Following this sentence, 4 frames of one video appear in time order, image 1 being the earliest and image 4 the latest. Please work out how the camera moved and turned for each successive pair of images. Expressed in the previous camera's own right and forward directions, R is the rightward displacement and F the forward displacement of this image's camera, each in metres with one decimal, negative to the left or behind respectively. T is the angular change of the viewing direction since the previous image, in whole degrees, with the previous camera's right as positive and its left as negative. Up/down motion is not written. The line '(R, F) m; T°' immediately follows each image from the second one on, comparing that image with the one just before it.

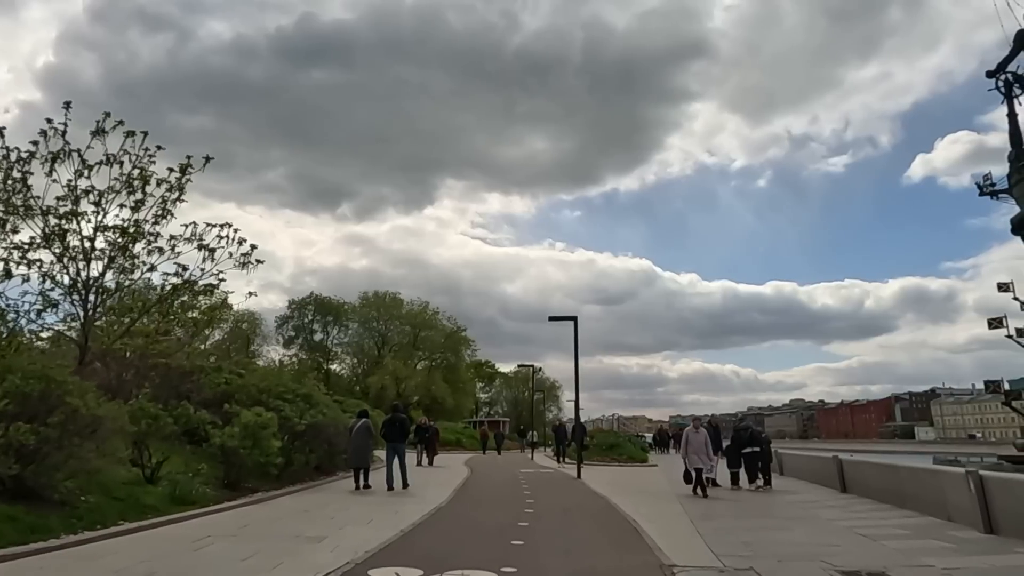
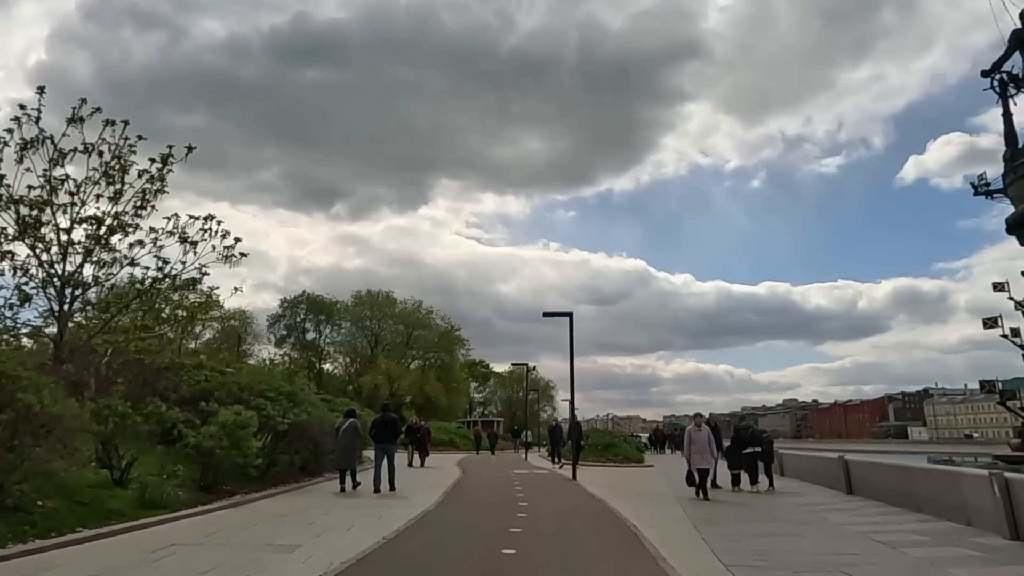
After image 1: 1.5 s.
(0.0, +0.6) m; 0°
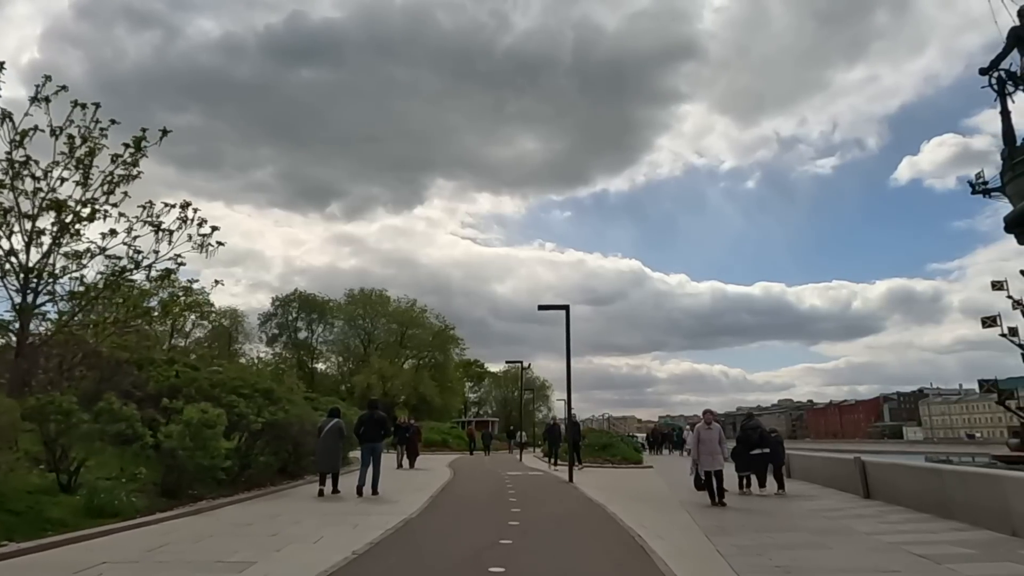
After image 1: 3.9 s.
(+0.1, +0.9) m; 0°
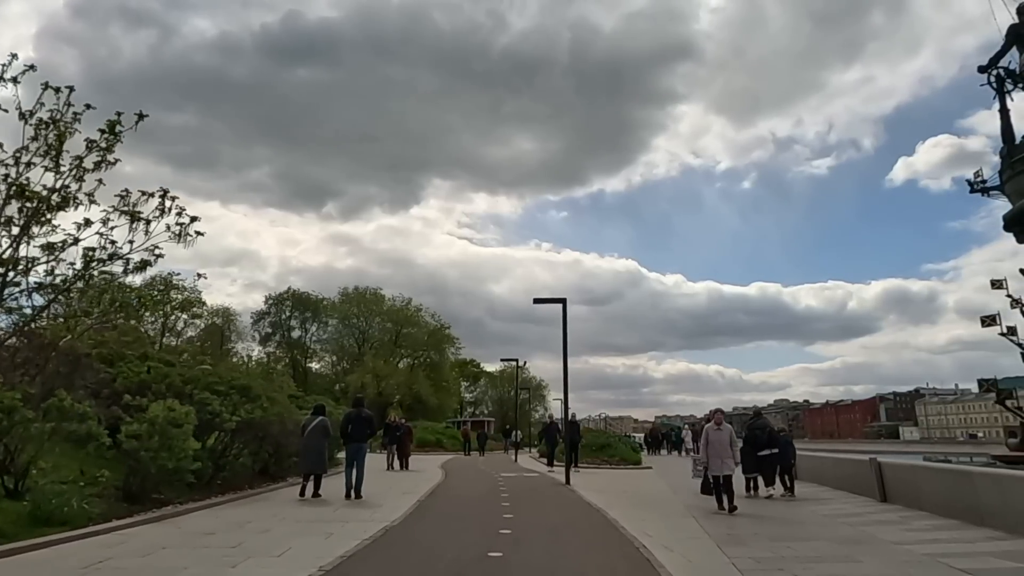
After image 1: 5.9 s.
(+0.1, +0.8) m; 0°
